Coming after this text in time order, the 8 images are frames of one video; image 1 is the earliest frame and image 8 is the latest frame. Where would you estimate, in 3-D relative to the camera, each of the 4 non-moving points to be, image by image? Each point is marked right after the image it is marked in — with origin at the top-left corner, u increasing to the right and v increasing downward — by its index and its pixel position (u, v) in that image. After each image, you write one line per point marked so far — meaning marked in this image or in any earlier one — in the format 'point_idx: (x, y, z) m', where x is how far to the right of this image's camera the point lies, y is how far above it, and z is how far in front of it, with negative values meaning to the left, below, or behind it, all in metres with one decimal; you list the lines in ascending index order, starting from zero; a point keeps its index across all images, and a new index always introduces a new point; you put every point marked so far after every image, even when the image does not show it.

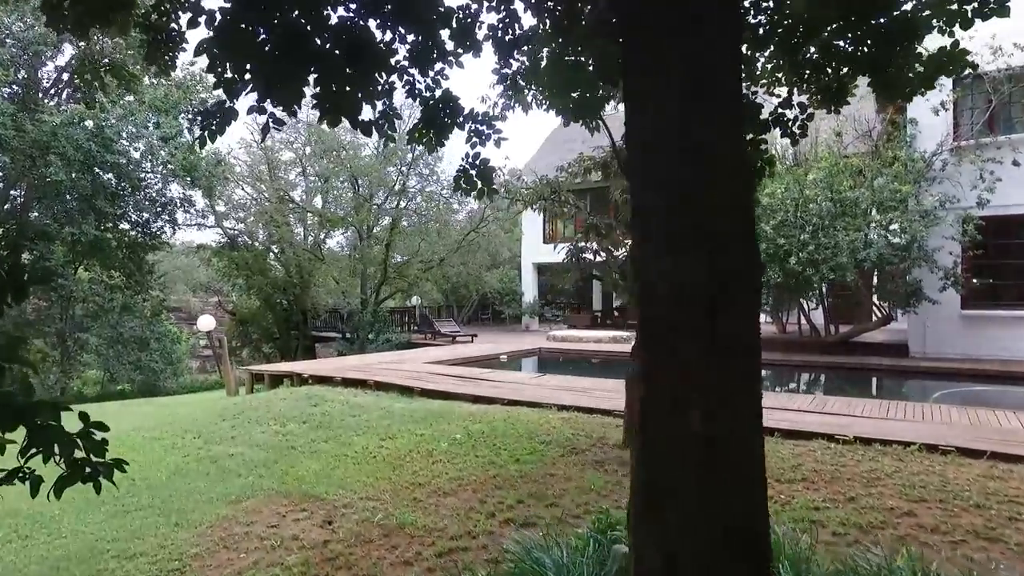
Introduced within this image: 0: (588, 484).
0: (+0.6, -1.4, +4.9) m
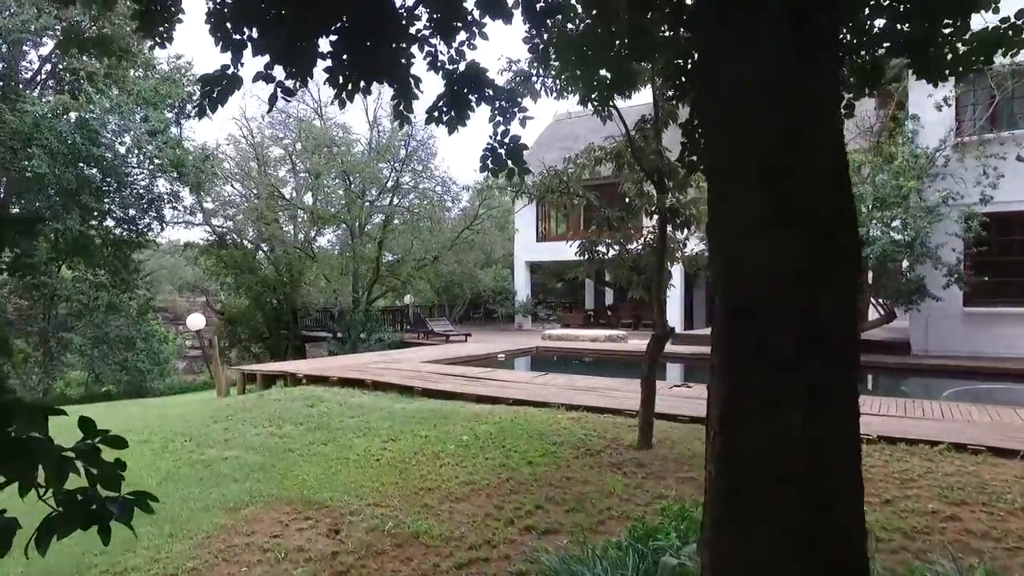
0: (+0.7, -1.4, +4.6) m
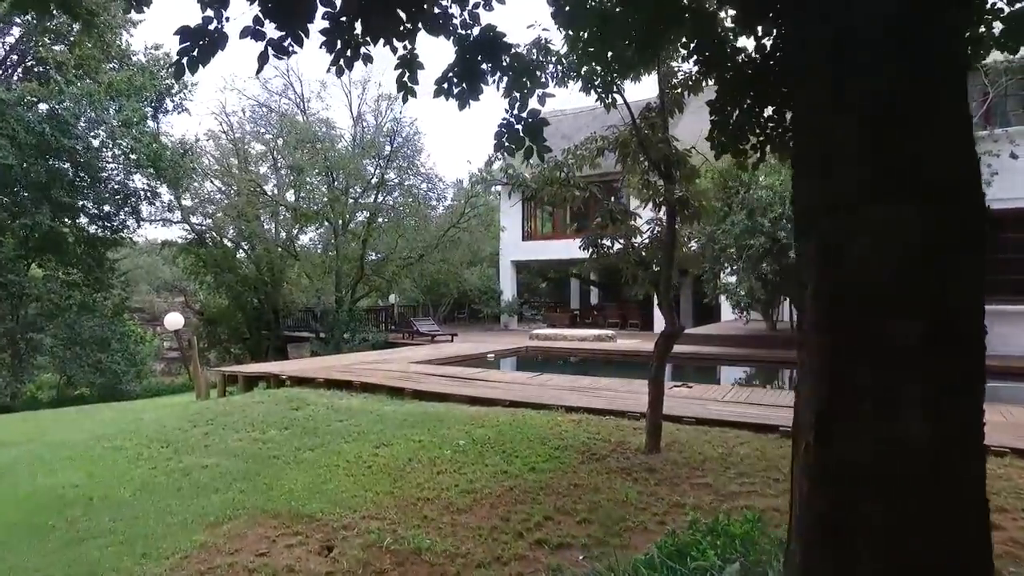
0: (+0.7, -1.3, +4.3) m
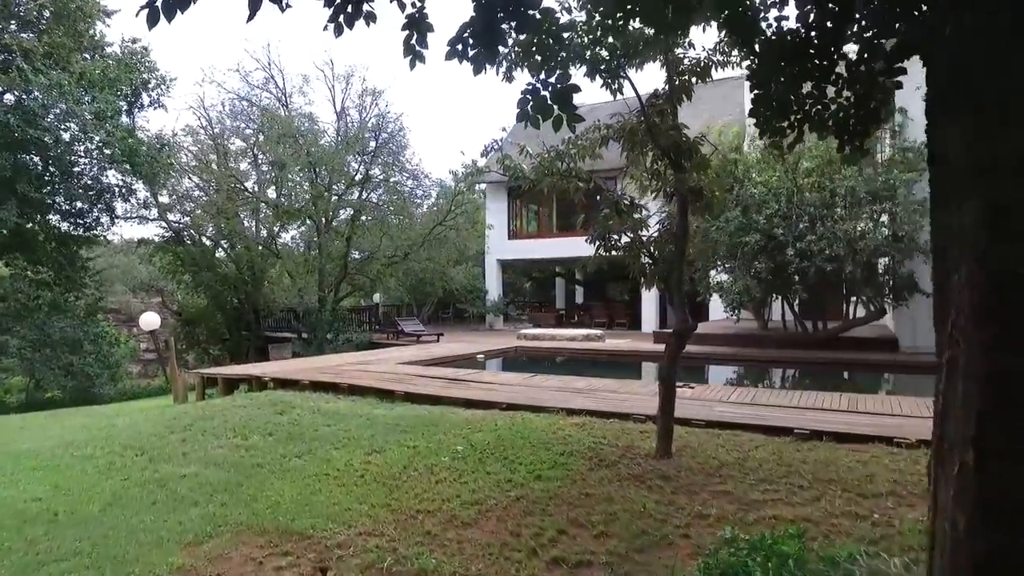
0: (+0.8, -1.3, +4.0) m
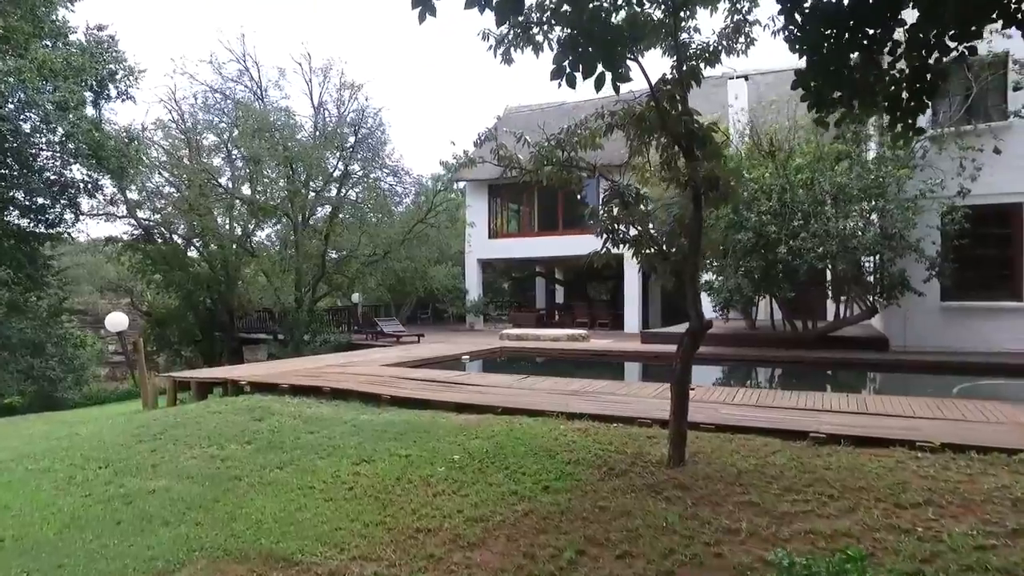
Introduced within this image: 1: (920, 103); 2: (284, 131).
0: (+0.8, -1.3, +3.7) m
1: (+1.9, +0.9, +3.1) m
2: (-5.3, +3.6, +15.5) m
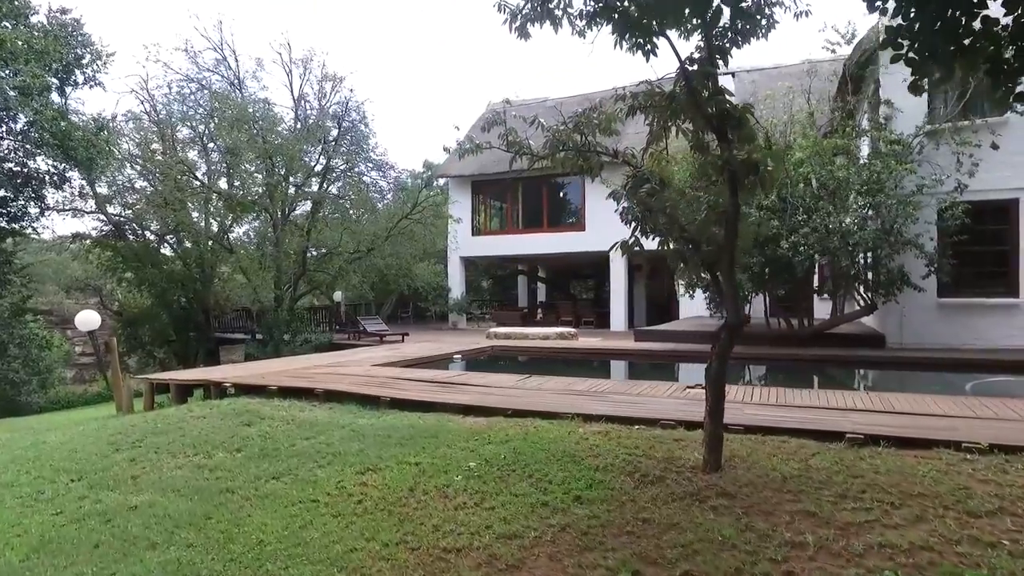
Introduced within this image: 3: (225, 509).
0: (+1.0, -1.2, +3.3) m
1: (+2.1, +0.9, +2.8) m
2: (-5.6, +3.7, +14.9) m
3: (-1.8, -1.4, +4.1) m
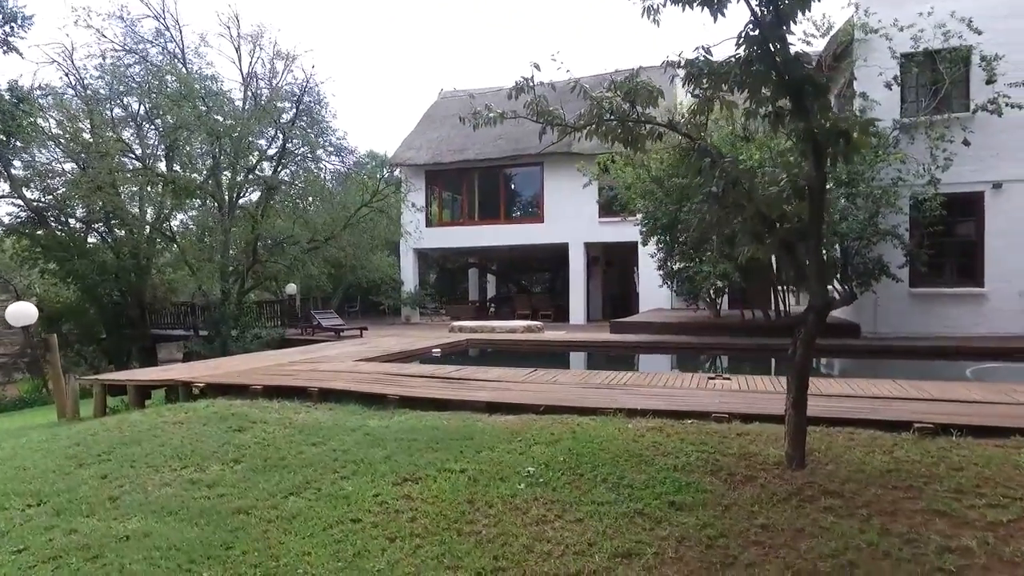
0: (+1.5, -1.1, +2.9) m
1: (+2.6, +1.0, +2.4) m
2: (-6.2, +3.9, +13.8) m
3: (-1.4, -1.2, +3.4) m
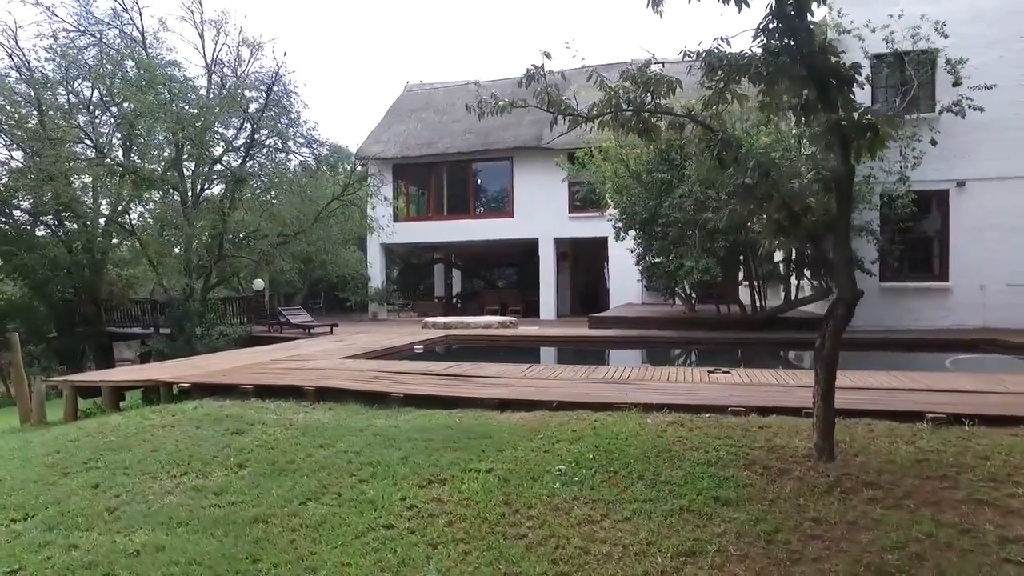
0: (+1.7, -1.1, +2.9) m
1: (+2.9, +1.1, +2.5) m
2: (-6.7, +3.9, +13.2) m
3: (-1.1, -1.2, +3.2) m
